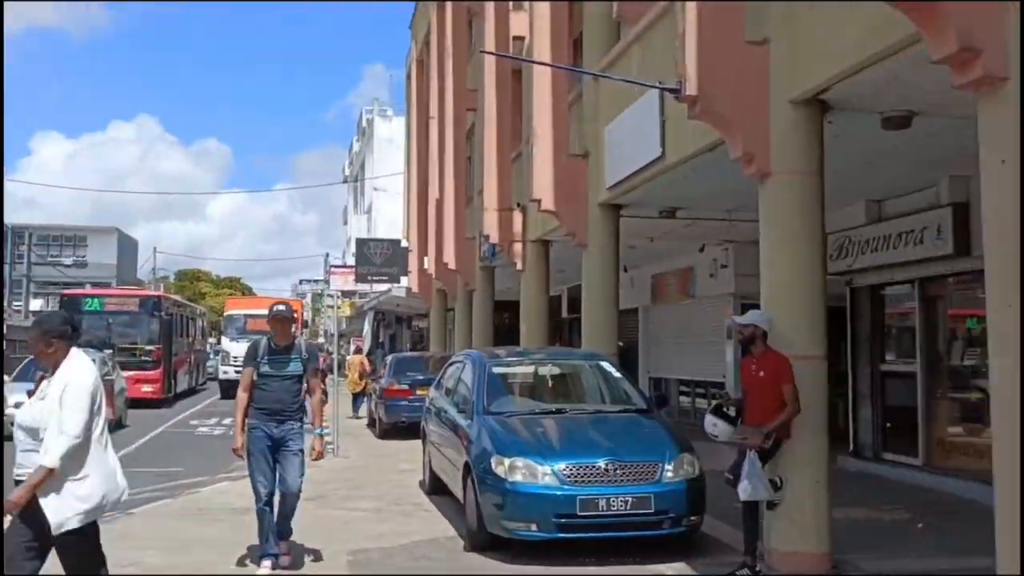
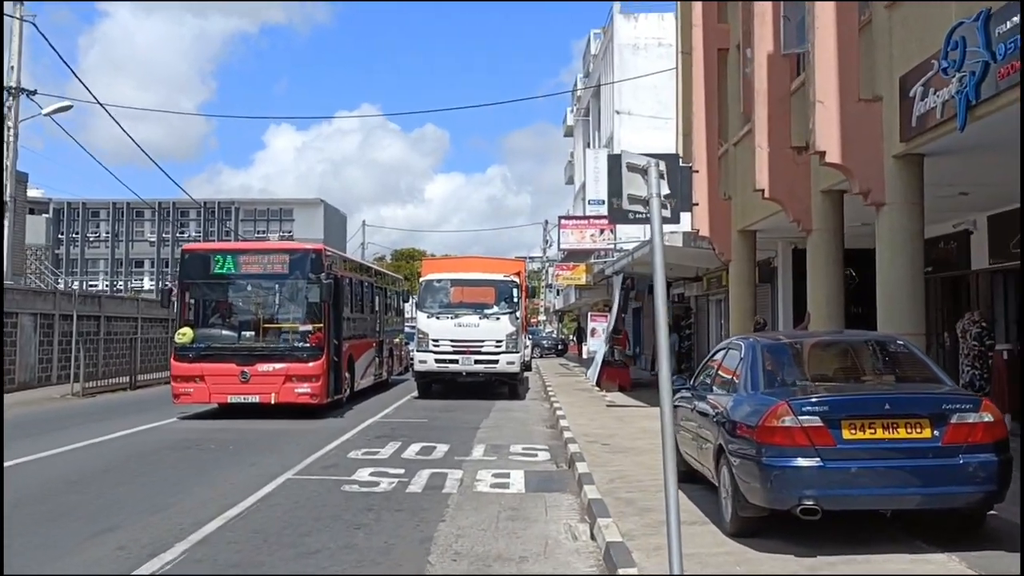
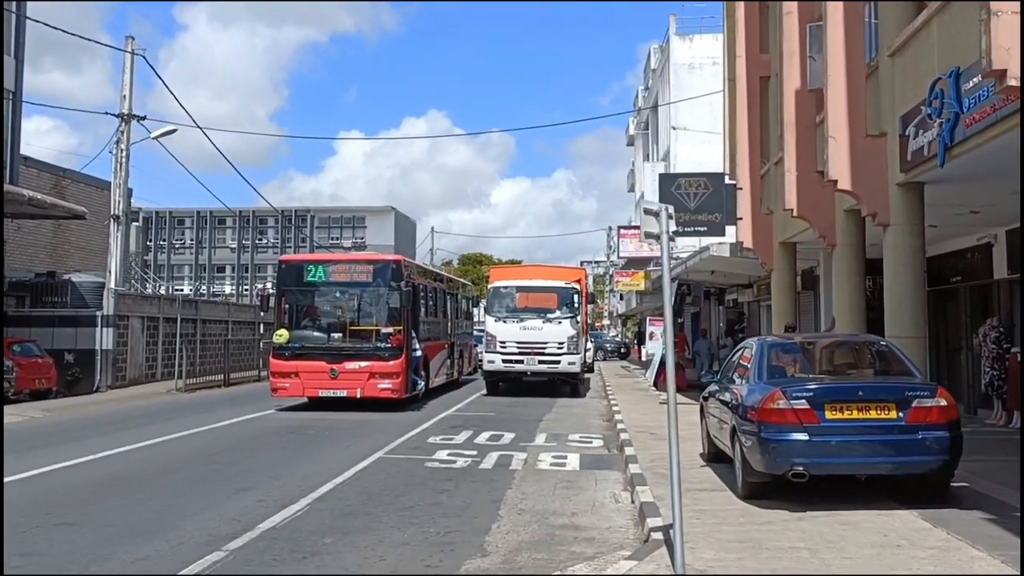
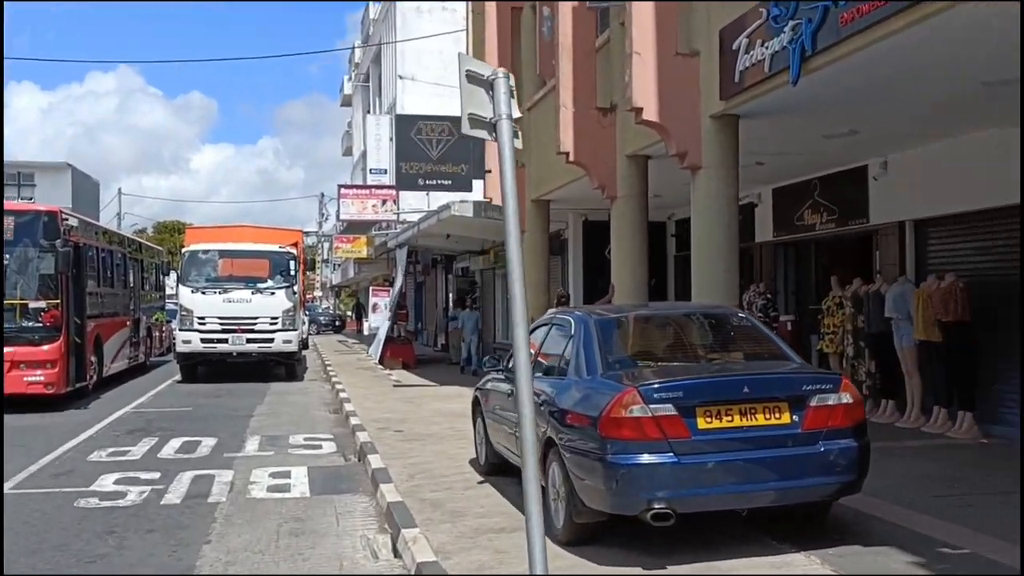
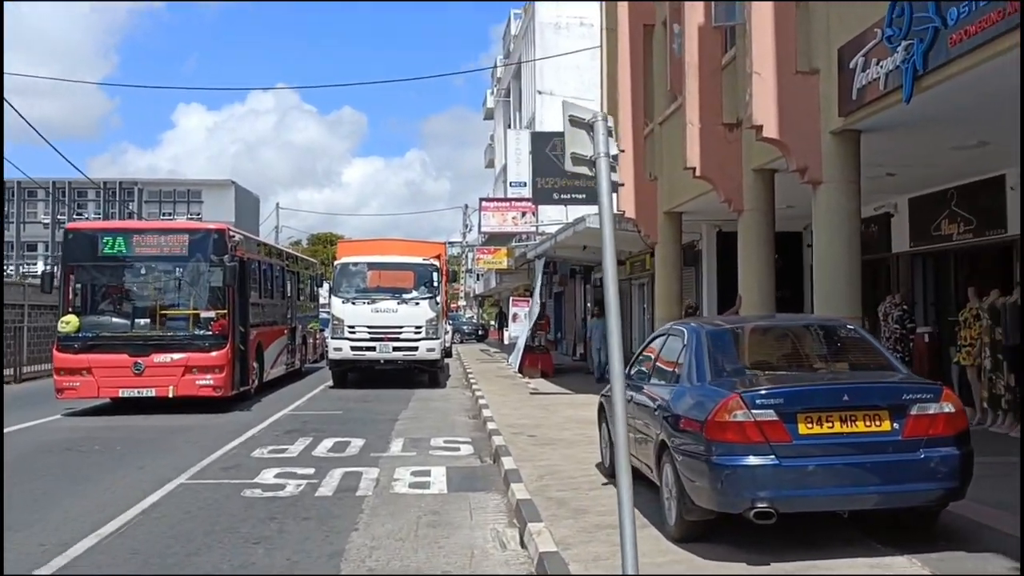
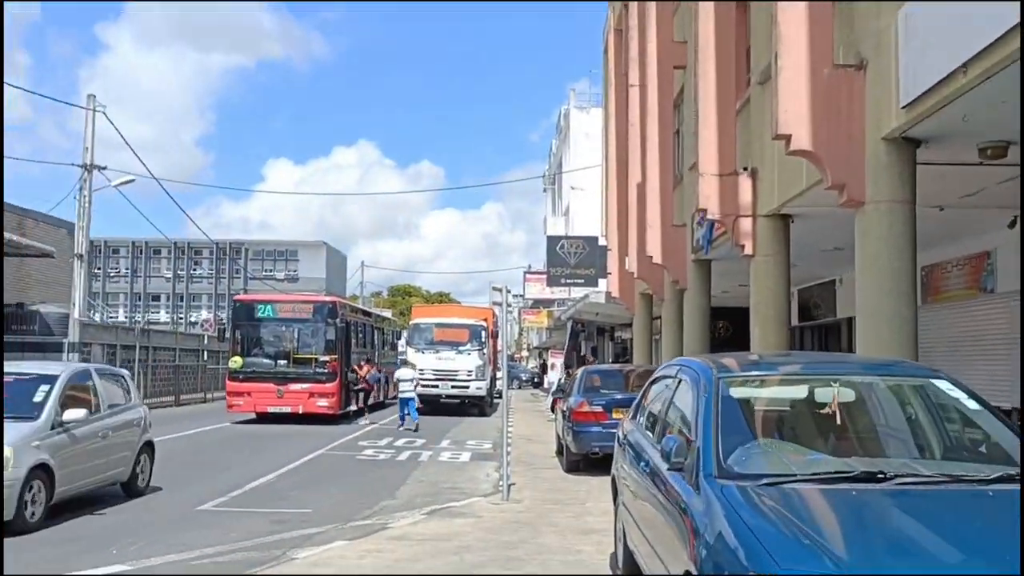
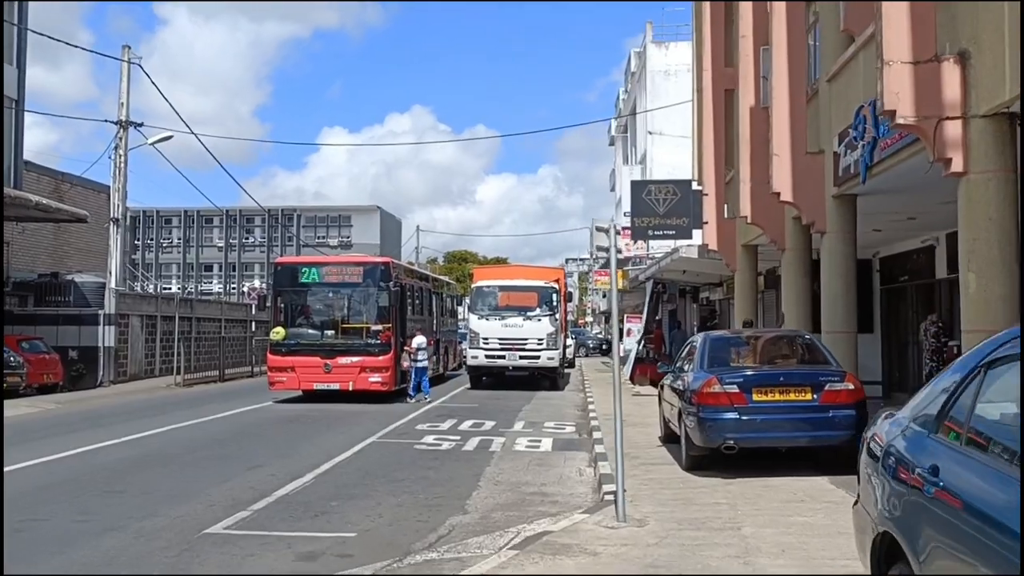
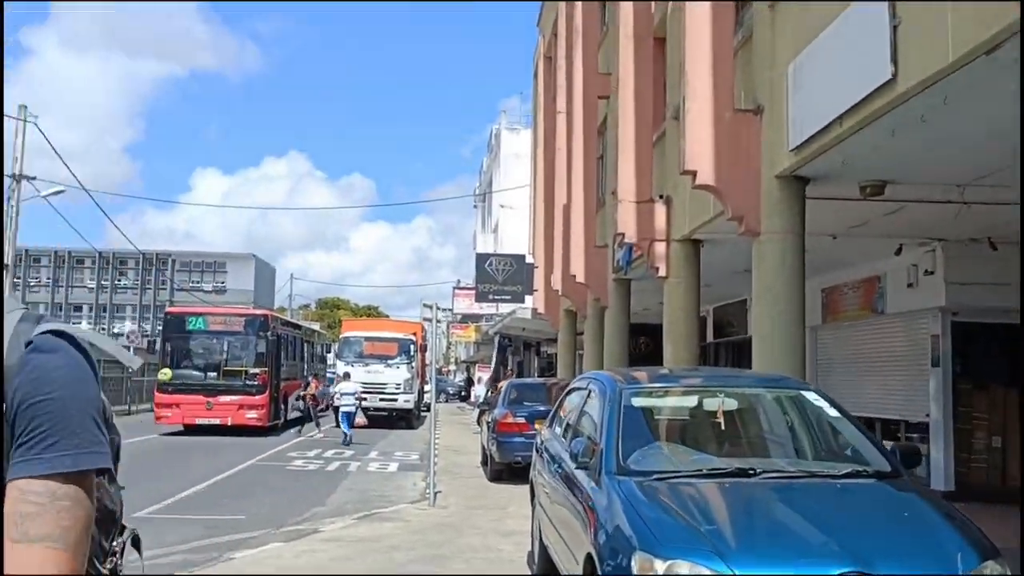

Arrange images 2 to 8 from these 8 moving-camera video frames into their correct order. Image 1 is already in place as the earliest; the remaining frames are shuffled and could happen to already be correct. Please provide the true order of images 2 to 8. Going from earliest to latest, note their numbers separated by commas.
8, 6, 7, 3, 2, 5, 4
